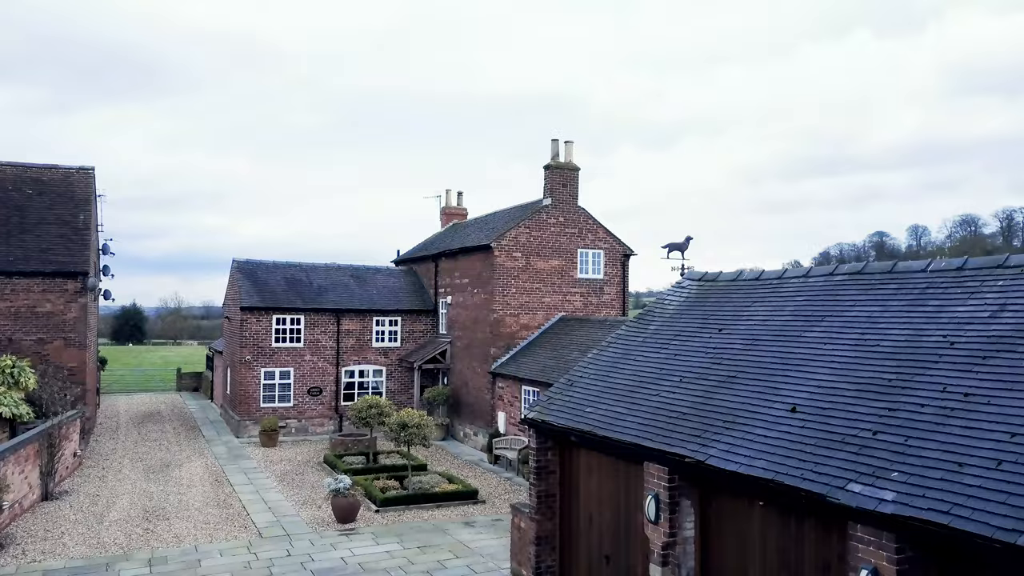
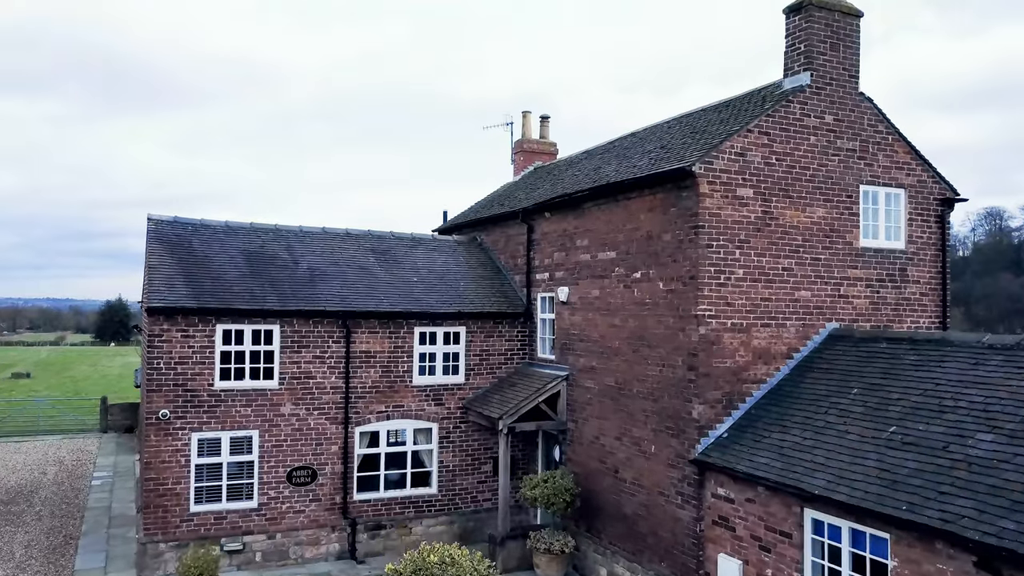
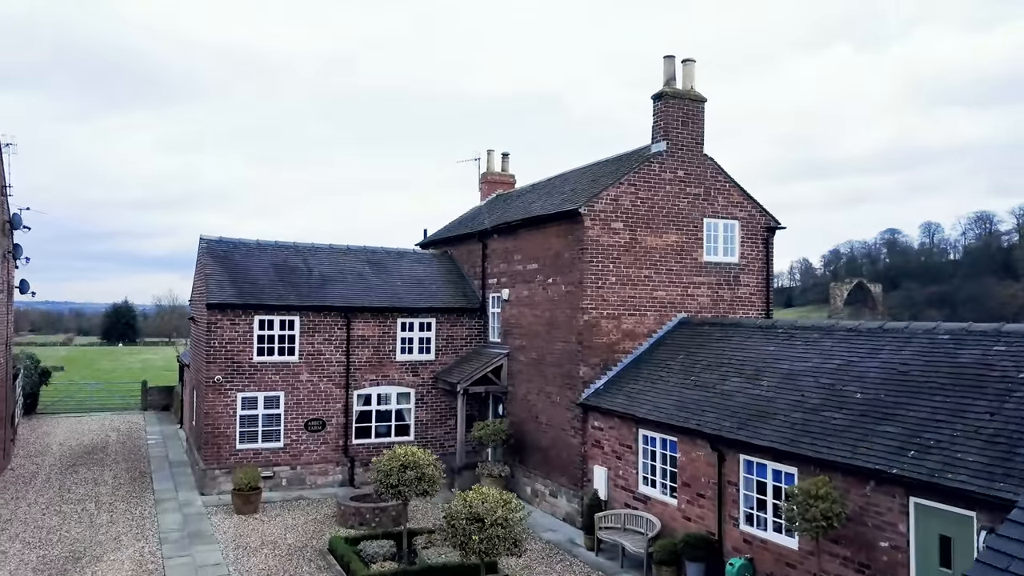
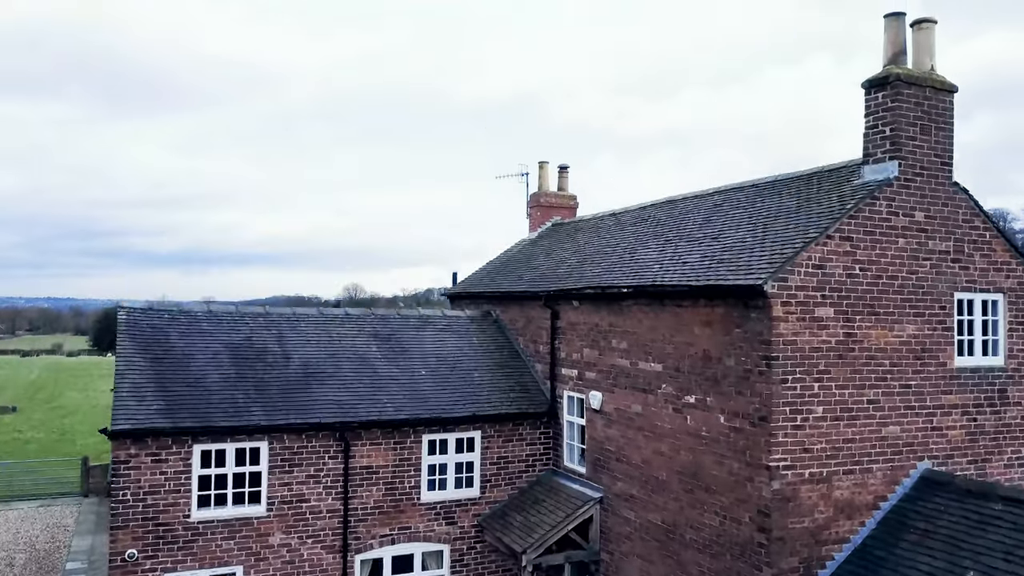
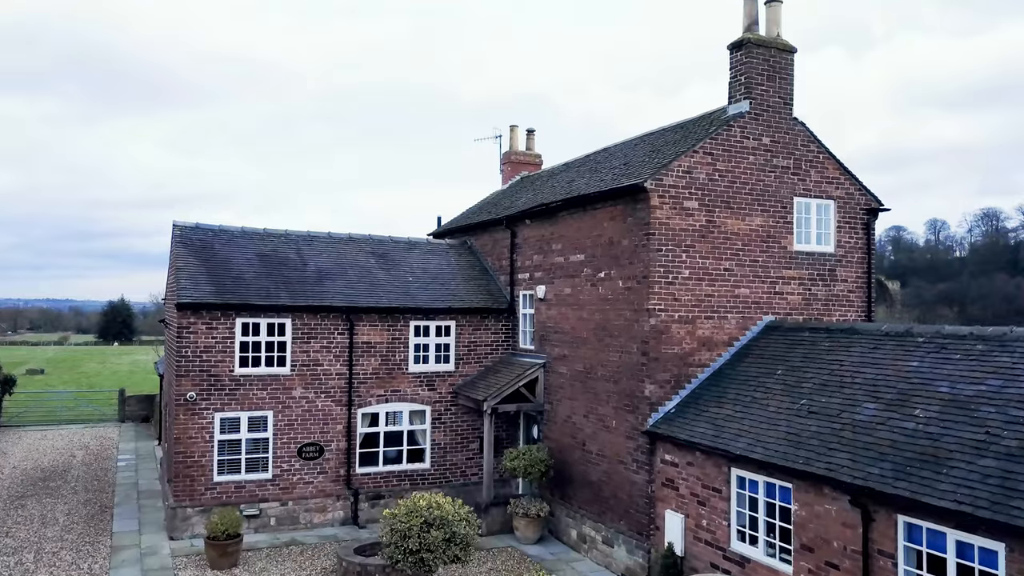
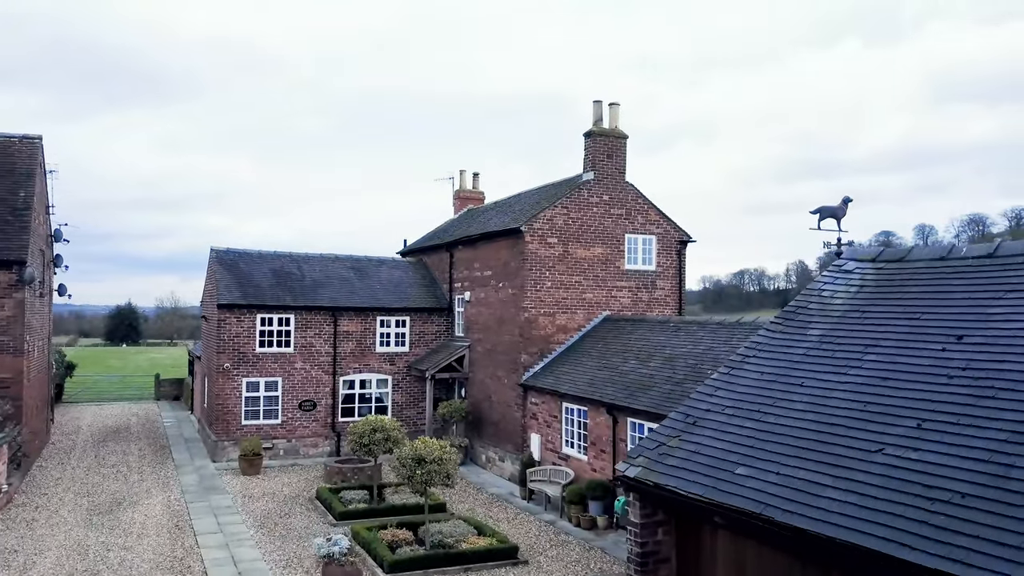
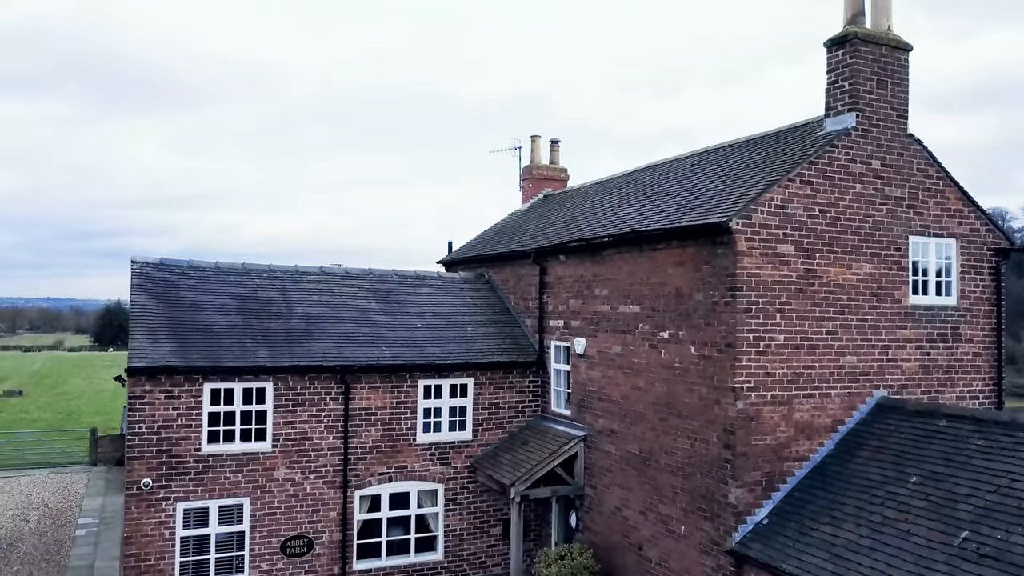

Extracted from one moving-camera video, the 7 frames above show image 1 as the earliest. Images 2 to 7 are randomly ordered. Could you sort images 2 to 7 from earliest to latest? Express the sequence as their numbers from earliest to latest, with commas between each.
6, 3, 5, 2, 7, 4
